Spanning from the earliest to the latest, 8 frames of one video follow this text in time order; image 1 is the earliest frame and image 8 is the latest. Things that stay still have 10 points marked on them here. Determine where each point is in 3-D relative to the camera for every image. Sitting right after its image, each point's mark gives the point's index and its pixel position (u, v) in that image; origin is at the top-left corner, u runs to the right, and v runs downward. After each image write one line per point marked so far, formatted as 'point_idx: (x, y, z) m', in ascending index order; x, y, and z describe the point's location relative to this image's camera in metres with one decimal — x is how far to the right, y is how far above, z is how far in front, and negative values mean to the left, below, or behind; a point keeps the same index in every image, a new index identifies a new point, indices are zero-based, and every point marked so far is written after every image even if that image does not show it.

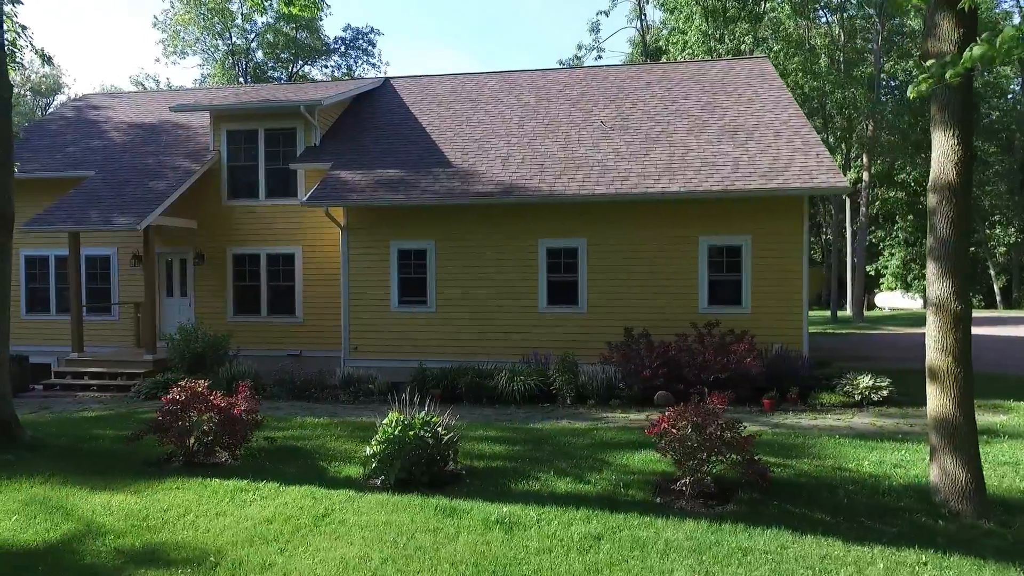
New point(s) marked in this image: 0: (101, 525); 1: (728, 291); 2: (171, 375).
0: (-3.8, -2.2, +5.7) m
1: (+4.6, -0.1, +13.1) m
2: (-7.3, -1.9, +13.3) m
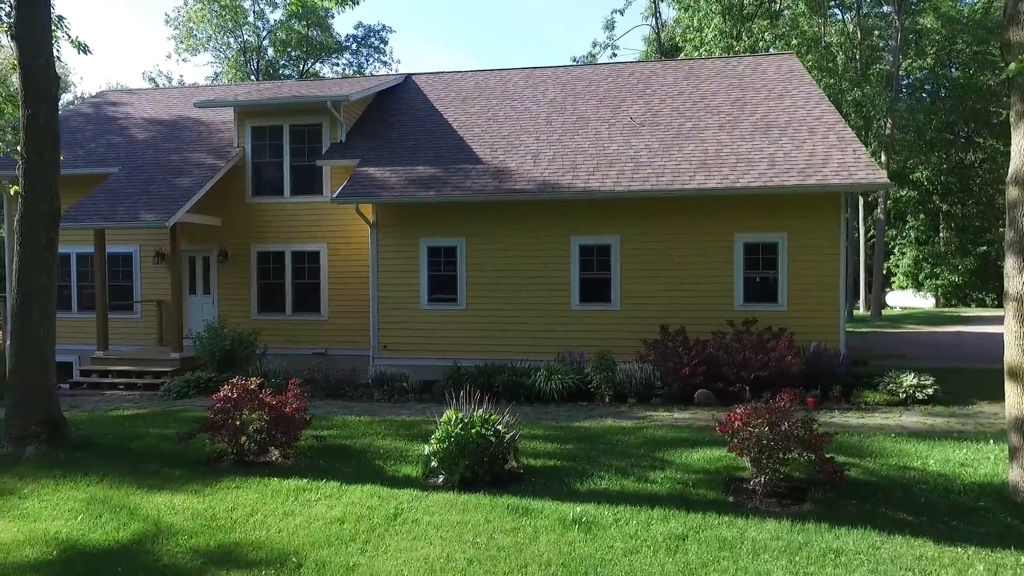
0: (-3.1, -2.2, +5.6) m
1: (+5.3, 0.0, +13.0) m
2: (-6.6, -1.8, +13.1) m
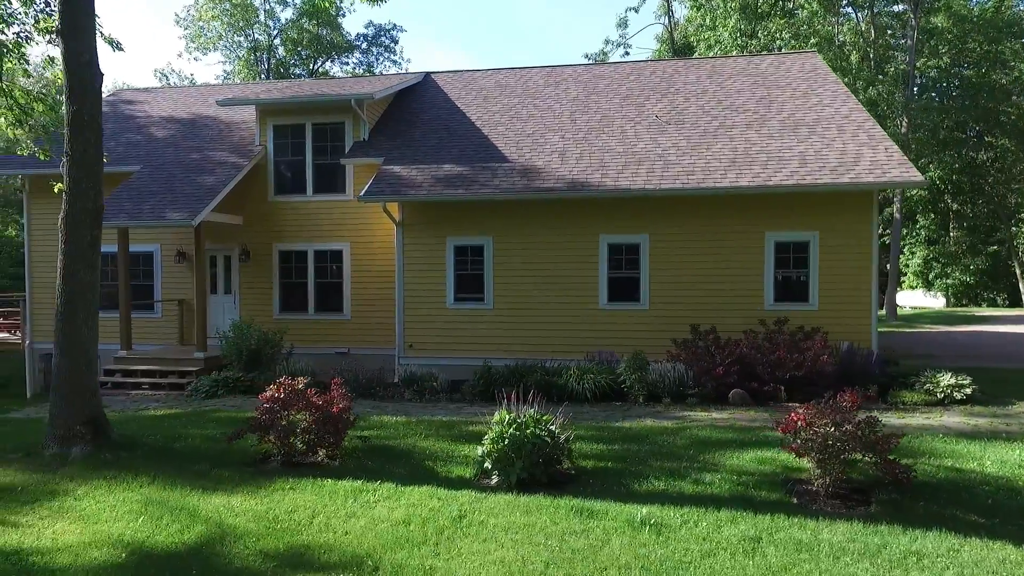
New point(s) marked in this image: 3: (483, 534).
0: (-2.5, -2.2, +5.5) m
1: (+6.0, 0.0, +12.9) m
2: (-6.0, -1.8, +13.1) m
3: (-0.2, -2.2, +5.4) m
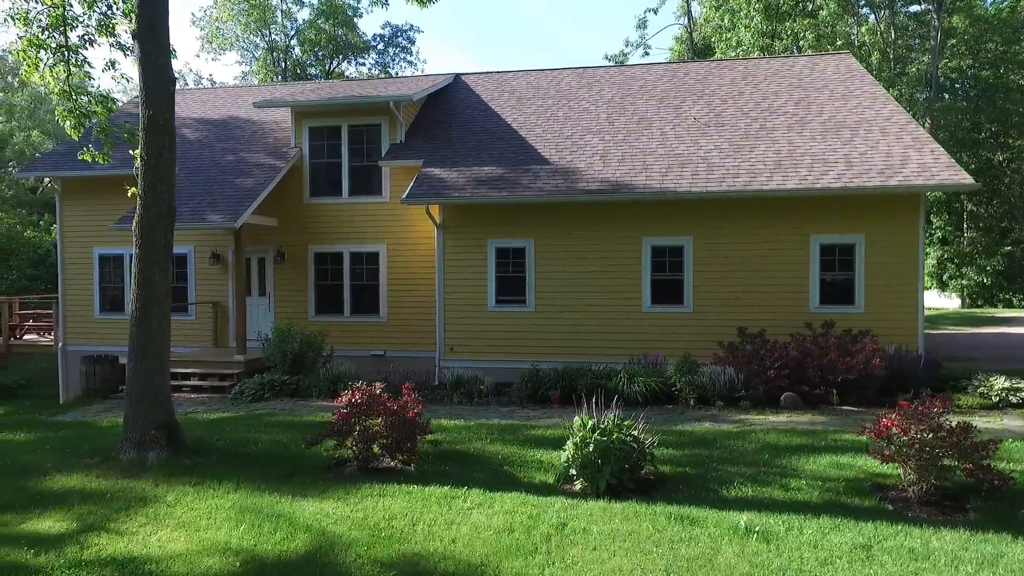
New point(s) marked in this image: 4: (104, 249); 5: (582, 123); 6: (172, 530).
0: (-1.5, -2.2, +5.5) m
1: (+6.9, -0.1, +12.9) m
2: (-5.1, -1.9, +13.0) m
3: (+0.7, -2.2, +5.4) m
4: (-11.4, +1.1, +17.1) m
5: (+1.8, +4.2, +15.7) m
6: (-3.1, -2.2, +5.6) m
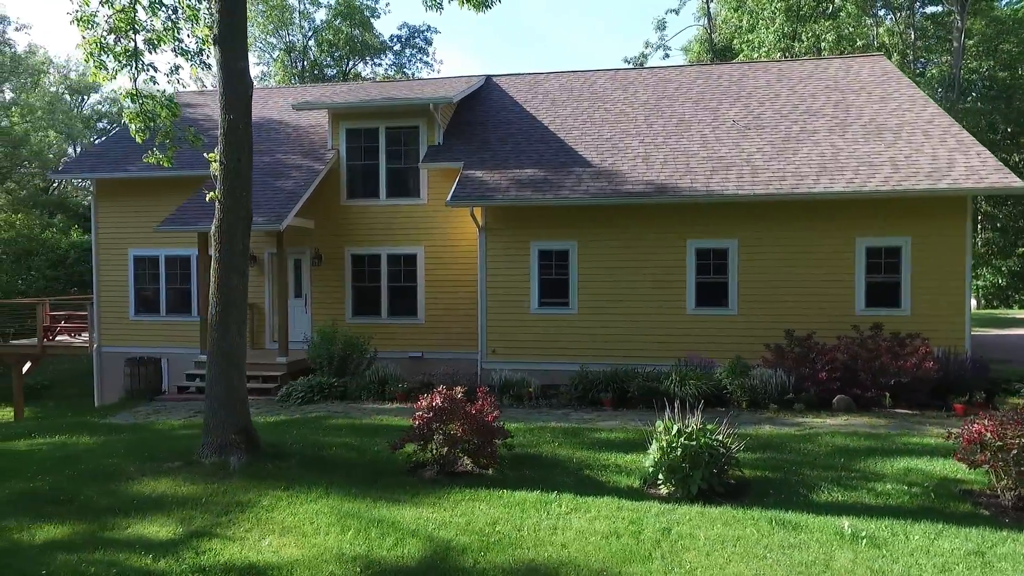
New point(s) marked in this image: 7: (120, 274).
0: (-0.6, -2.3, +5.5) m
1: (+7.9, -0.1, +12.9) m
2: (-4.1, -1.9, +13.1) m
3: (+1.7, -2.3, +5.4) m
4: (-10.4, +1.0, +17.1) m
5: (+2.8, +4.2, +15.7) m
6: (-2.1, -2.3, +5.6) m
7: (-11.0, +0.4, +17.2) m
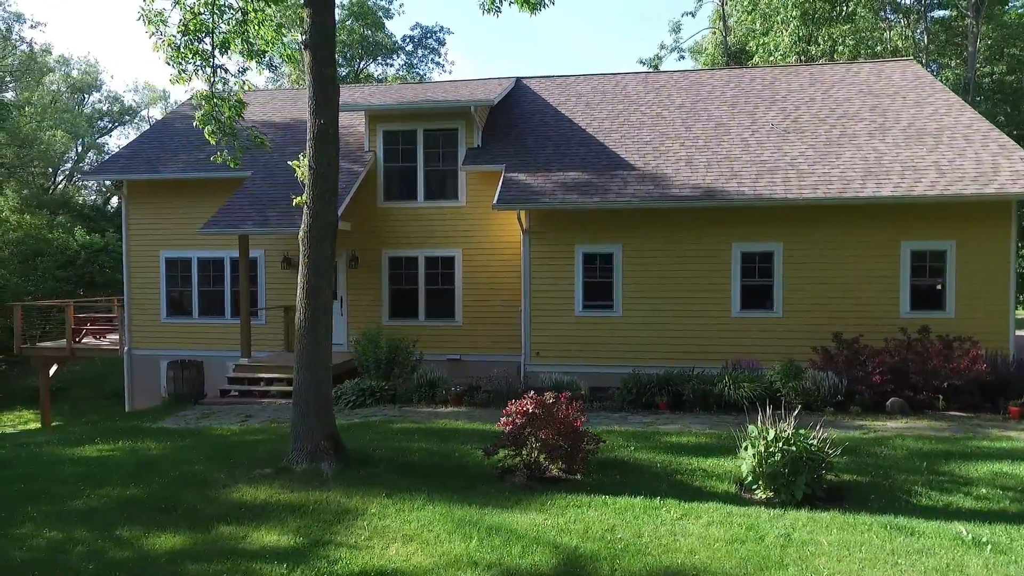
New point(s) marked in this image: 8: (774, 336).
0: (+0.6, -2.3, +5.5) m
1: (+8.9, -0.2, +13.0) m
2: (-3.1, -2.0, +13.0) m
3: (+2.8, -2.3, +5.4) m
4: (-9.4, +1.0, +17.0) m
5: (+3.8, +4.1, +15.7) m
6: (-1.0, -2.3, +5.6) m
7: (-10.1, +0.3, +17.1) m
8: (+5.7, -1.1, +13.4) m
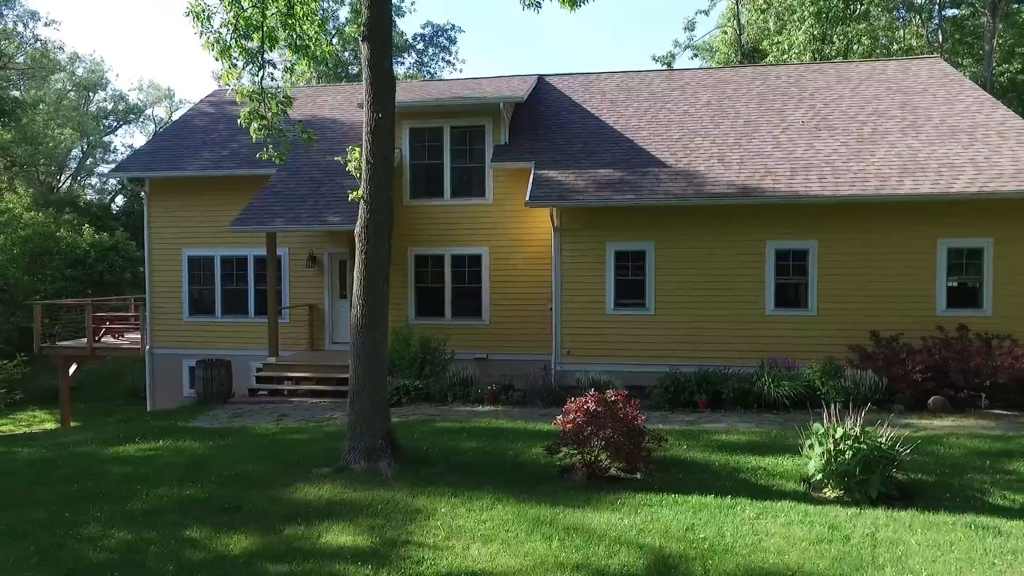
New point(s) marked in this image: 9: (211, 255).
0: (+1.3, -2.3, +5.4) m
1: (+9.6, -0.1, +12.9) m
2: (-2.4, -1.9, +12.9) m
3: (+3.5, -2.3, +5.3) m
4: (-8.7, +1.0, +16.8) m
5: (+4.5, +4.2, +15.6) m
6: (-0.3, -2.3, +5.5) m
7: (-9.4, +0.4, +16.9) m
8: (+6.4, -1.0, +13.3) m
9: (-8.3, +0.9, +16.8) m
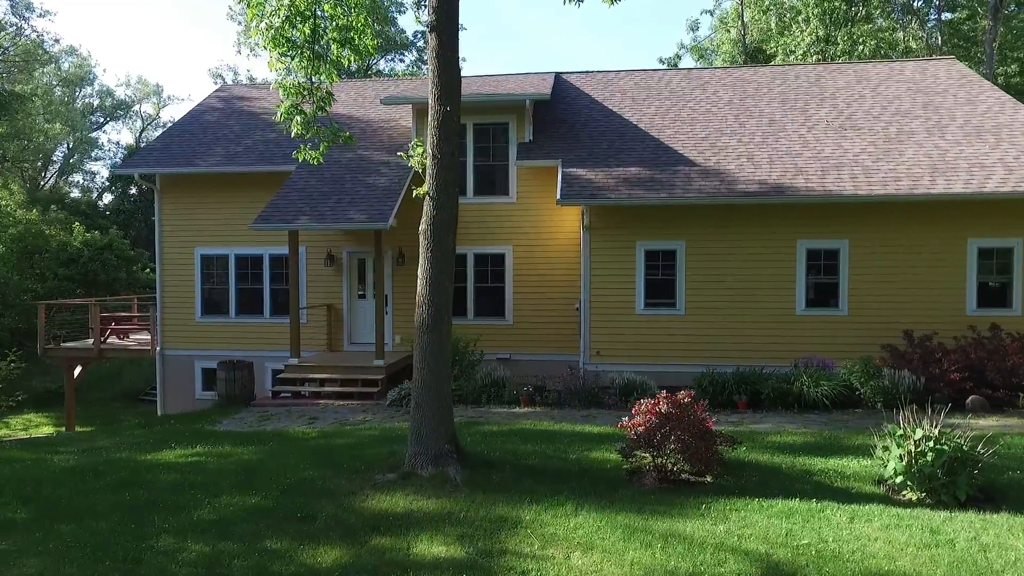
0: (+2.2, -2.3, +5.2) m
1: (+10.3, -0.1, +13.0) m
2: (-1.7, -1.9, +12.6) m
3: (+4.4, -2.3, +5.2) m
4: (-8.2, +1.0, +16.4) m
5: (+5.1, +4.2, +15.6) m
6: (+0.6, -2.3, +5.3) m
7: (-8.8, +0.4, +16.5) m
8: (+7.1, -1.0, +13.3) m
9: (-7.7, +0.9, +16.4) m
